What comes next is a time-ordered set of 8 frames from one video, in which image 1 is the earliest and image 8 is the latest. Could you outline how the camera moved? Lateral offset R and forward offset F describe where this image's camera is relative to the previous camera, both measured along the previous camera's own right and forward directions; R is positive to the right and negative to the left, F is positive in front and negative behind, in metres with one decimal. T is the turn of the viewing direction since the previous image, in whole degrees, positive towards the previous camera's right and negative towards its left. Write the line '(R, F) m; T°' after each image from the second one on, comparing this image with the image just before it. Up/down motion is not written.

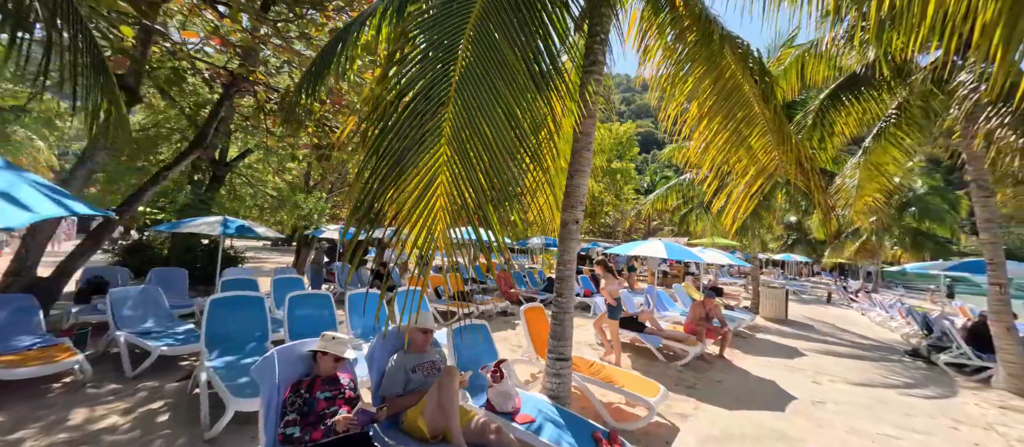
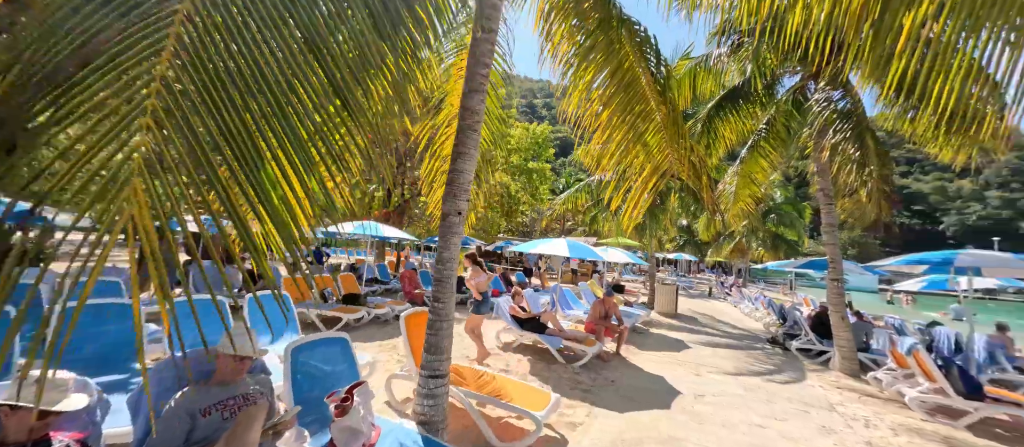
(+0.2, +0.3) m; +12°
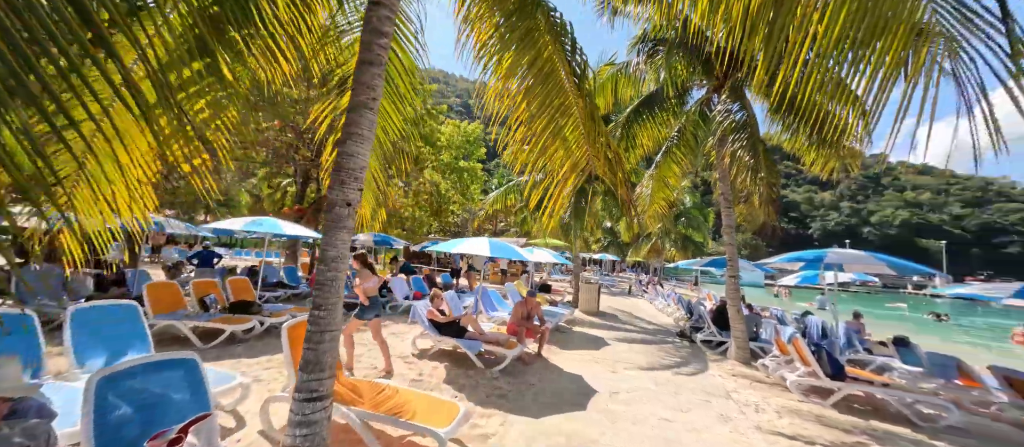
(+0.1, +0.2) m; +10°
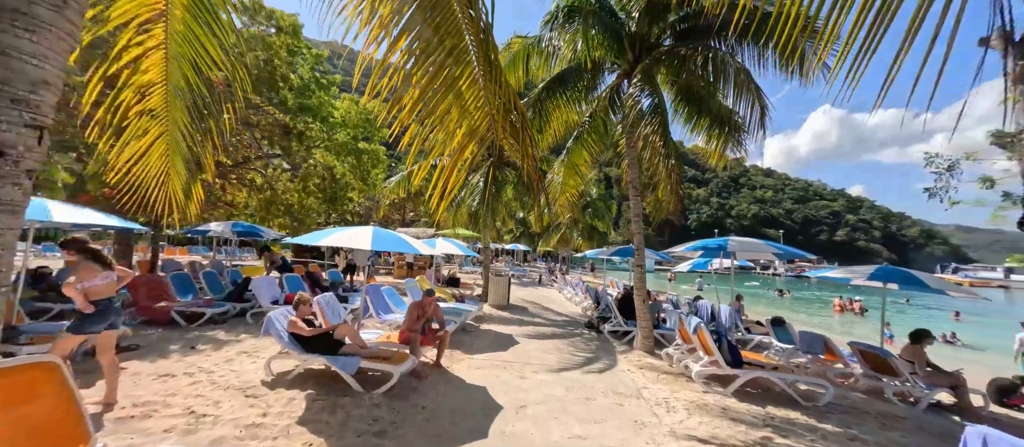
(+0.2, +0.6) m; +12°
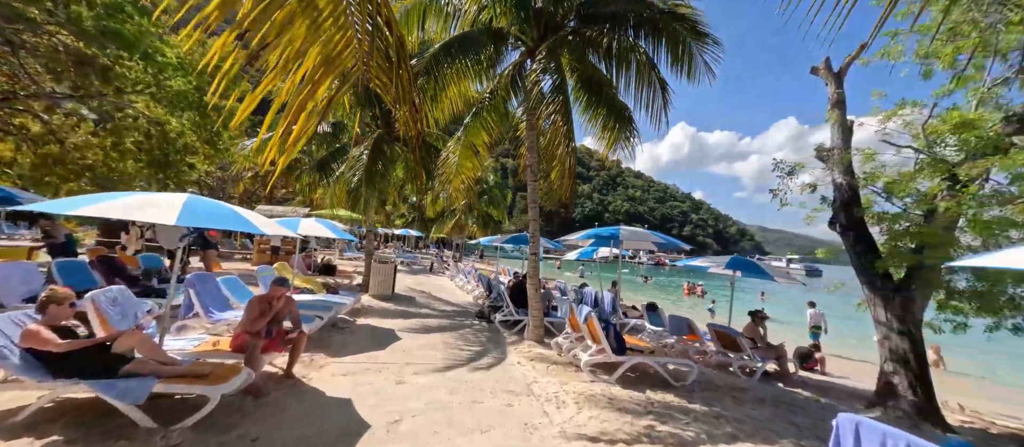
(+0.1, +0.5) m; +14°
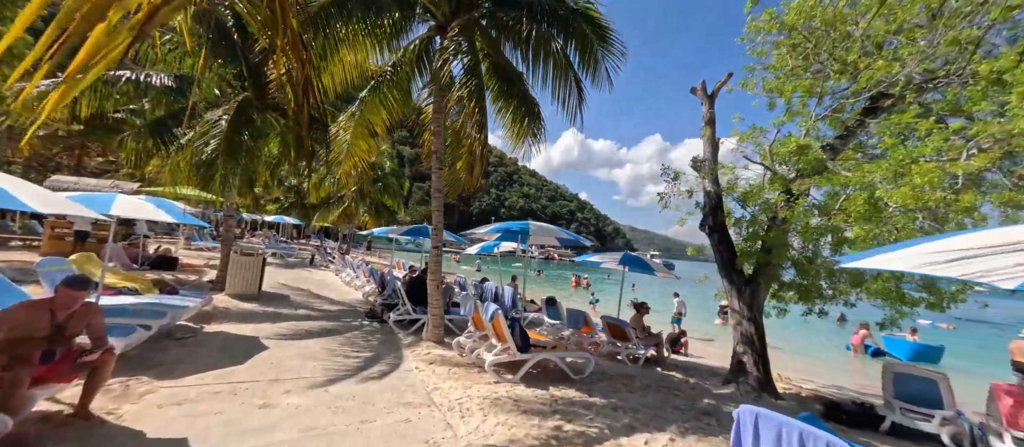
(-0.1, +0.5) m; +14°
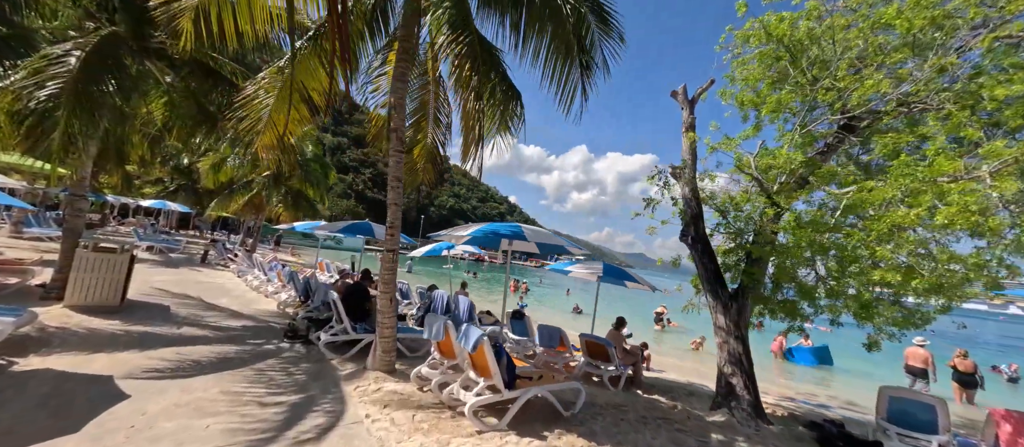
(-0.6, +1.2) m; +11°
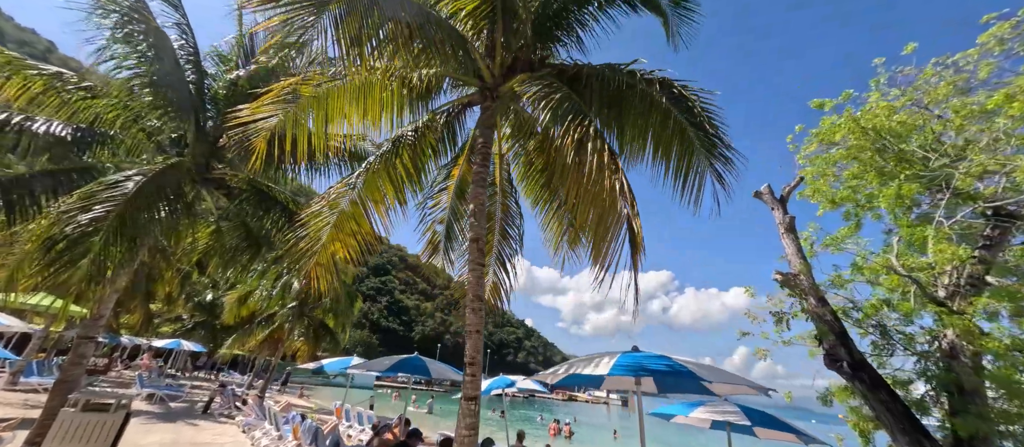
(-1.0, +1.1) m; -1°
